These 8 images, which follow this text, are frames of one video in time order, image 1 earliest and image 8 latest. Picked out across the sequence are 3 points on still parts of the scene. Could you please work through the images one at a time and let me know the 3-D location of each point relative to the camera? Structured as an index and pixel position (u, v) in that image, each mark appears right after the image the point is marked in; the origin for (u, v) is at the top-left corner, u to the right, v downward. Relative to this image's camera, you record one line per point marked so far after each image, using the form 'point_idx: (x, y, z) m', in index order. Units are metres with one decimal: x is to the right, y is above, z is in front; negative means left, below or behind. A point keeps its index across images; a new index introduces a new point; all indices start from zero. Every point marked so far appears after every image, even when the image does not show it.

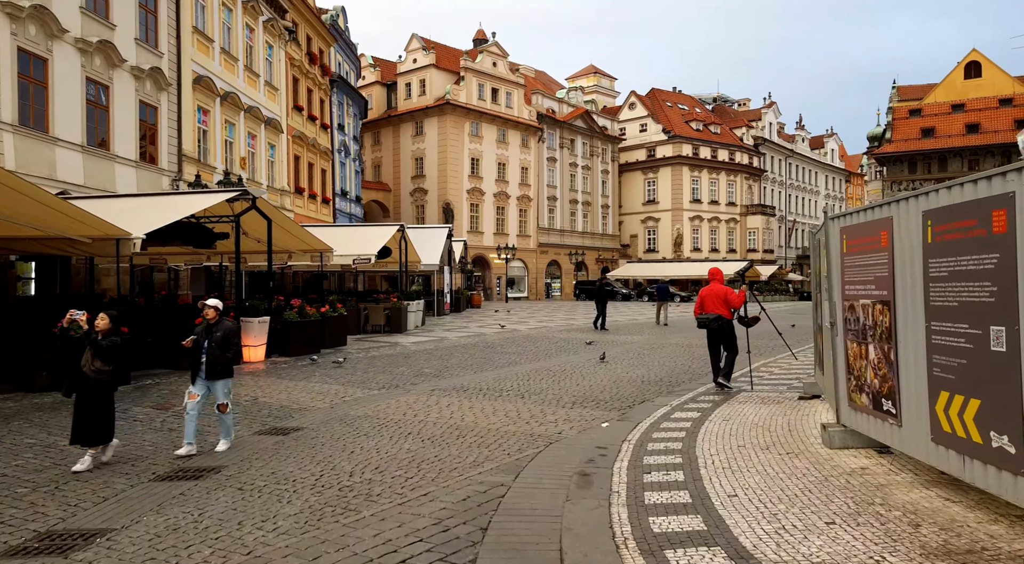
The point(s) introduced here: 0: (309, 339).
0: (-4.3, -1.2, +16.7) m
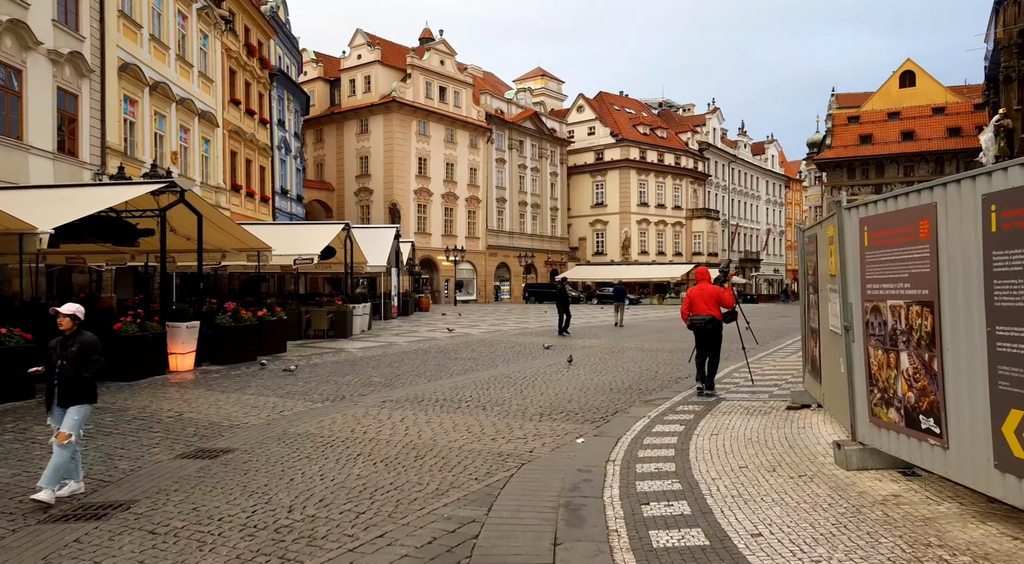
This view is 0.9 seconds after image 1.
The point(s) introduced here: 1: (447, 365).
0: (-5.2, -1.2, +15.4) m
1: (-1.2, -1.6, +15.1) m
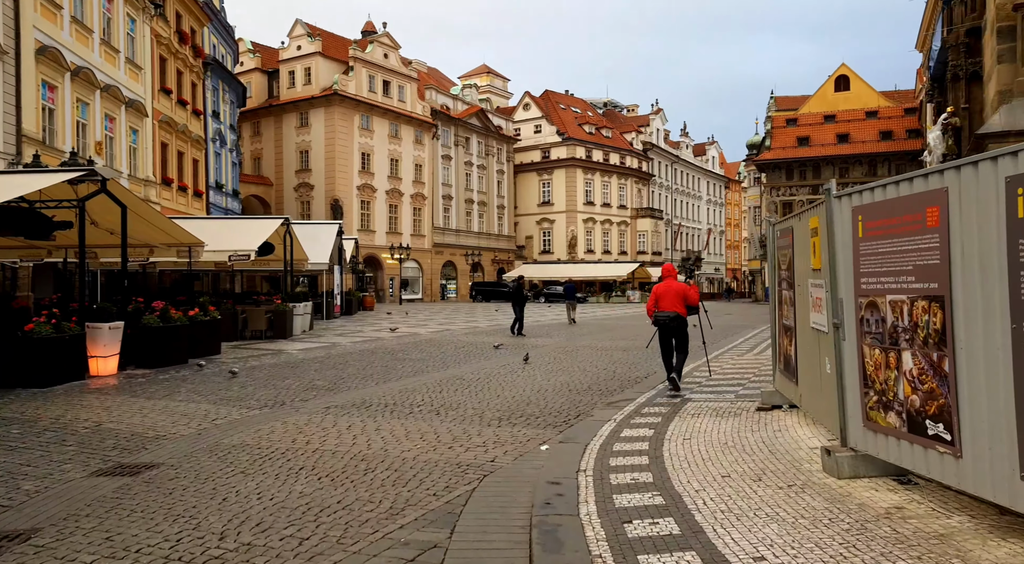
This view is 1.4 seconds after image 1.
0: (-6.2, -1.2, +14.4) m
1: (-2.1, -1.5, +14.4) m
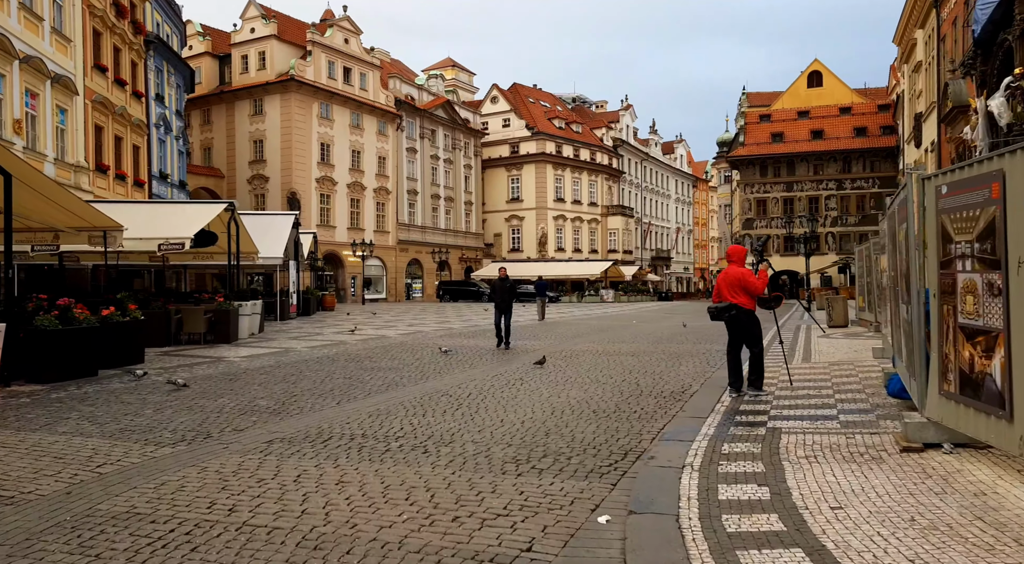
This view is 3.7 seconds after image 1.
0: (-6.2, -1.1, +11.3) m
1: (-2.2, -1.4, +11.6) m
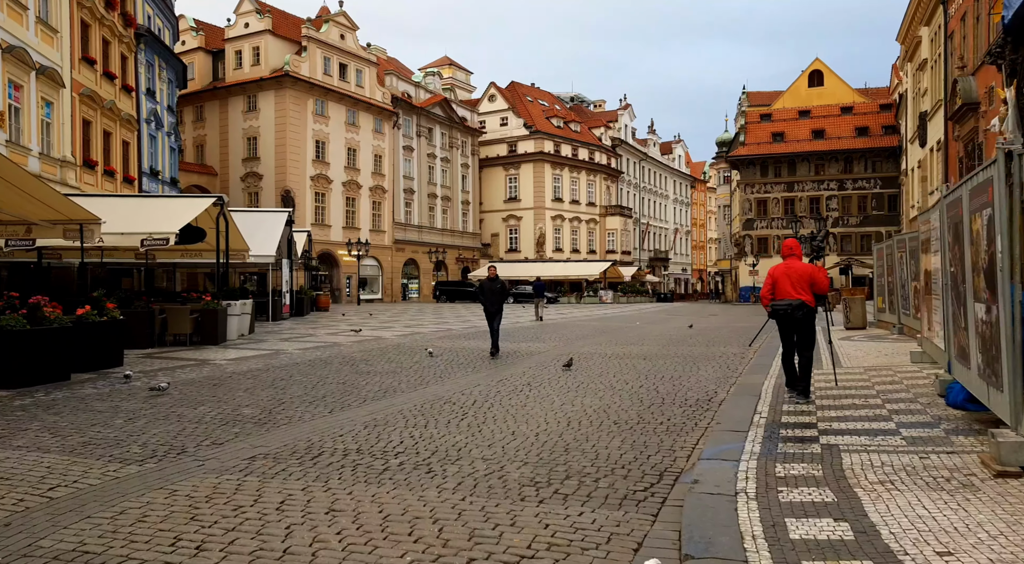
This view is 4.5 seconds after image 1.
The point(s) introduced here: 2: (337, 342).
0: (-6.1, -1.0, +10.4) m
1: (-2.1, -1.4, +10.7) m
2: (-3.8, -1.3, +17.0) m
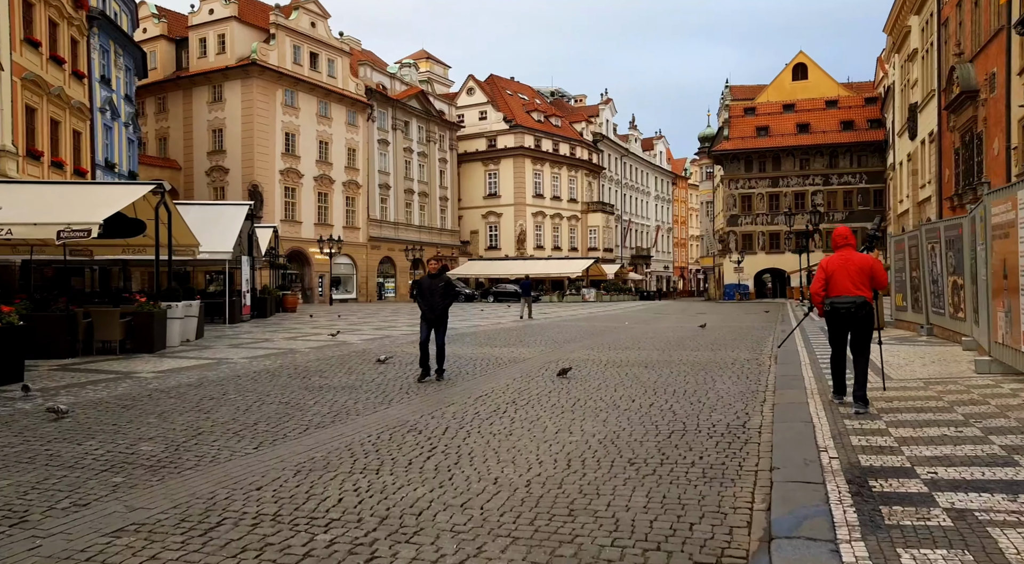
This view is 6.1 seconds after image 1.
0: (-6.3, -1.0, +8.3) m
1: (-2.3, -1.3, +8.7) m
2: (-4.2, -1.3, +15.0) m
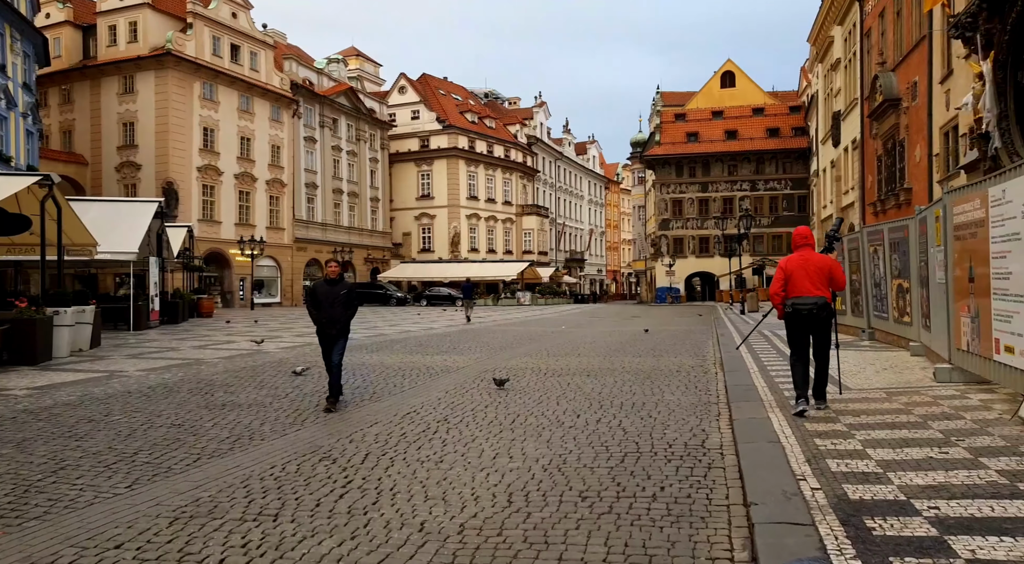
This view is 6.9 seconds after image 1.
0: (-7.0, -1.0, +6.8) m
1: (-3.0, -1.4, +7.6) m
2: (-5.4, -1.3, +13.7) m
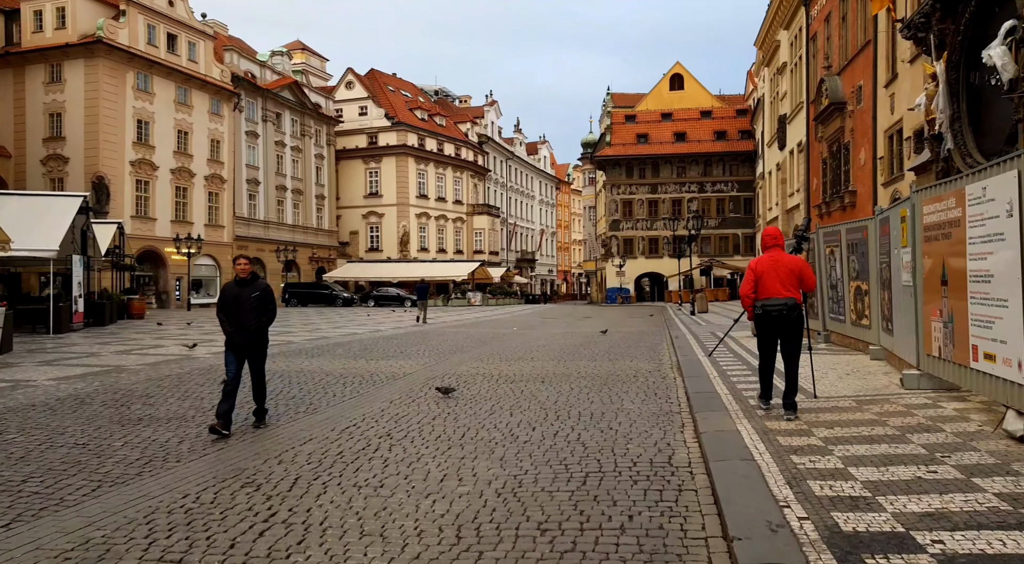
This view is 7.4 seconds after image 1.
0: (-7.4, -1.0, +5.8) m
1: (-3.4, -1.4, +6.7) m
2: (-6.3, -1.3, +12.7) m
